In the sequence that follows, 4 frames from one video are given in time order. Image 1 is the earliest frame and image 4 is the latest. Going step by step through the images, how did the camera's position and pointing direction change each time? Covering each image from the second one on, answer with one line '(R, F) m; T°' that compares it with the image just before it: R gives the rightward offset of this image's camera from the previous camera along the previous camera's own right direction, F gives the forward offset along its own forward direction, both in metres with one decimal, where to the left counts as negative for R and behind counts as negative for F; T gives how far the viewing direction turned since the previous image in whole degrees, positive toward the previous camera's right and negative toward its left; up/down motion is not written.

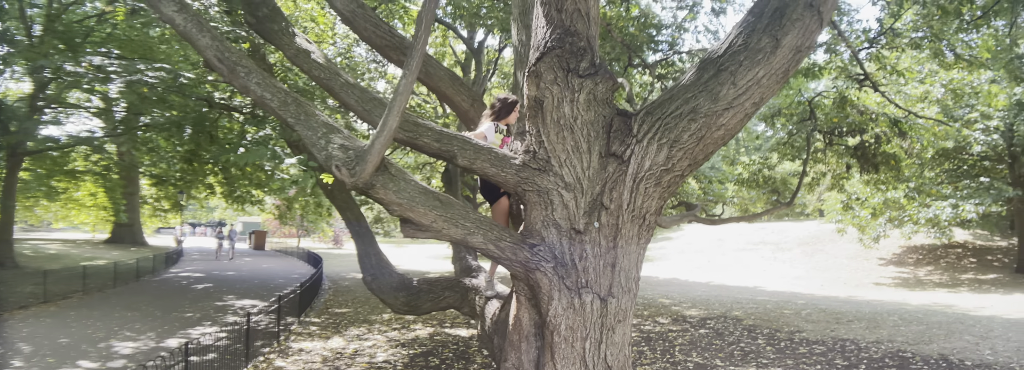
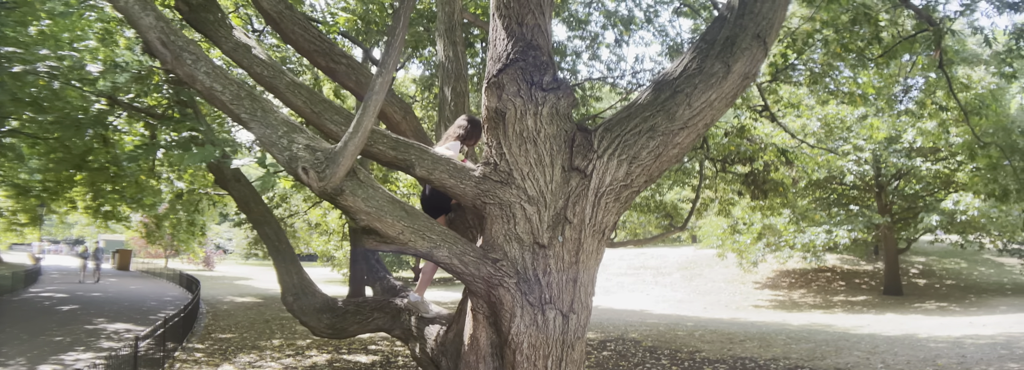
(-0.3, +0.2) m; +9°
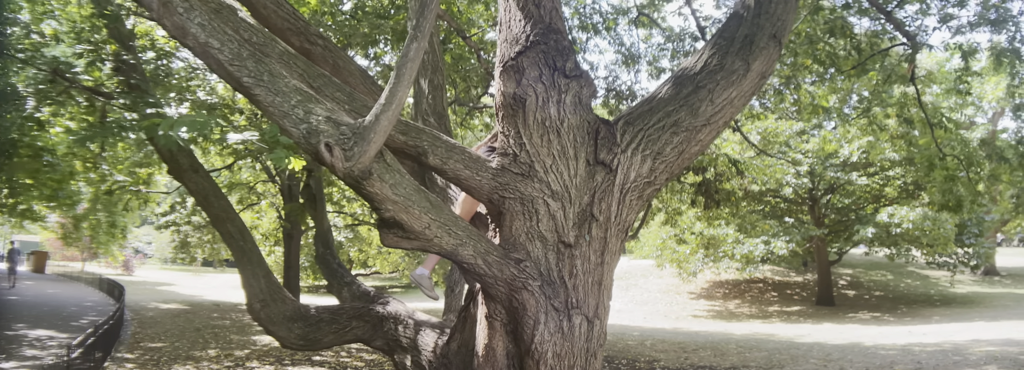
(-0.4, +0.4) m; +5°
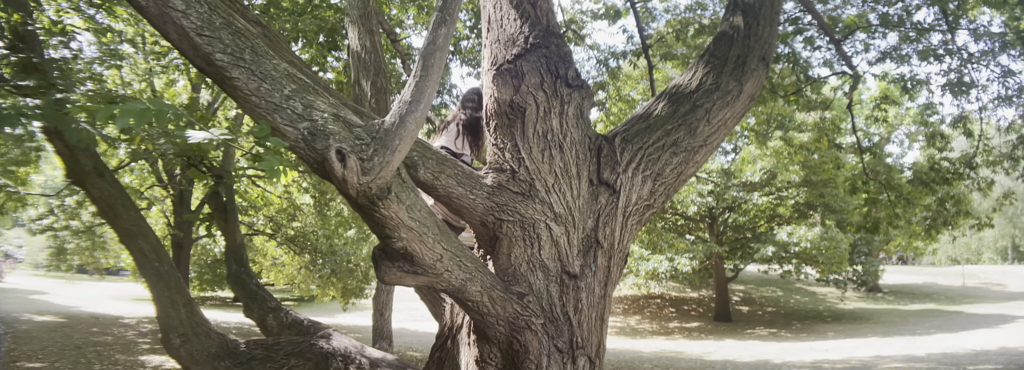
(-0.4, +0.5) m; +8°
